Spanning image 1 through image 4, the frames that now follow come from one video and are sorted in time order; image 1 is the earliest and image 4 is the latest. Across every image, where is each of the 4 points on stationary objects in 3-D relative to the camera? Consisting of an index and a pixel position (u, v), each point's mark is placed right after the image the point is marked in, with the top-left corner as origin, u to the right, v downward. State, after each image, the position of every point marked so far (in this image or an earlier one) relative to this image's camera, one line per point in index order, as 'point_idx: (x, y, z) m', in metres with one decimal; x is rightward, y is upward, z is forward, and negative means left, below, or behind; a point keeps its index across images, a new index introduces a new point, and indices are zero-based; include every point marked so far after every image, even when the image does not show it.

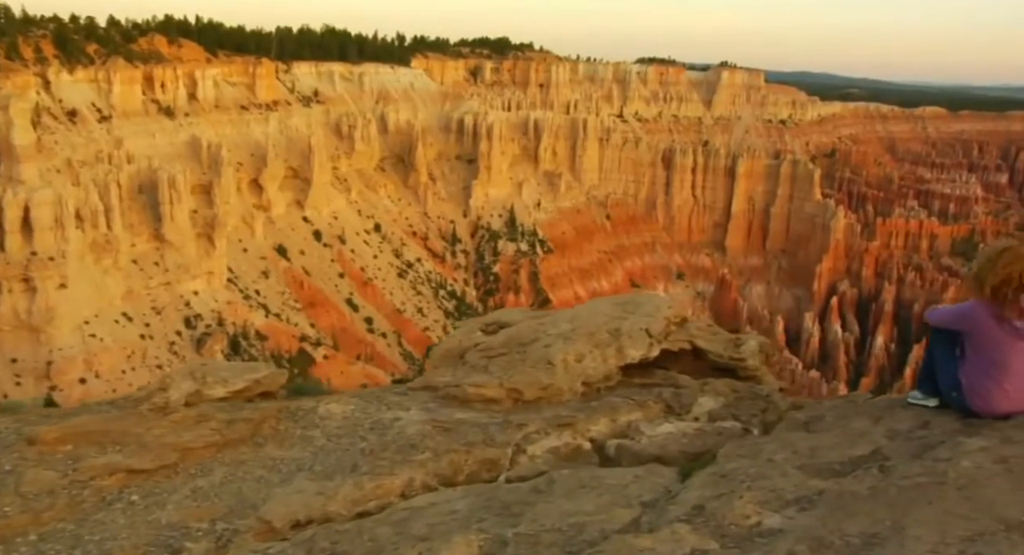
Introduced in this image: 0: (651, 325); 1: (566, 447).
0: (+1.4, -0.5, +7.6) m
1: (+0.4, -1.3, +5.9) m
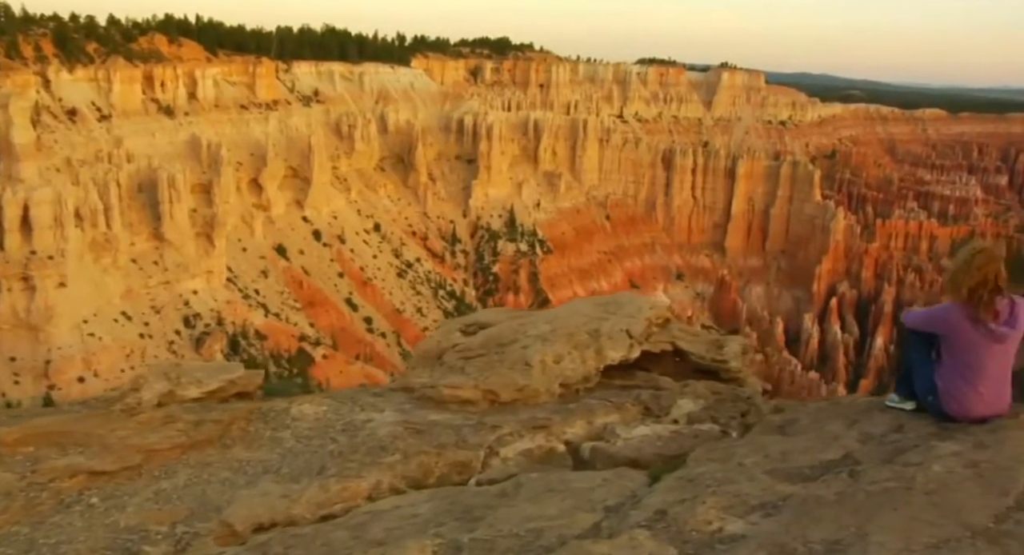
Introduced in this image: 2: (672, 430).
0: (+1.2, -0.5, +7.5) m
1: (+0.2, -1.3, +5.8) m
2: (+1.3, -1.2, +6.1) m
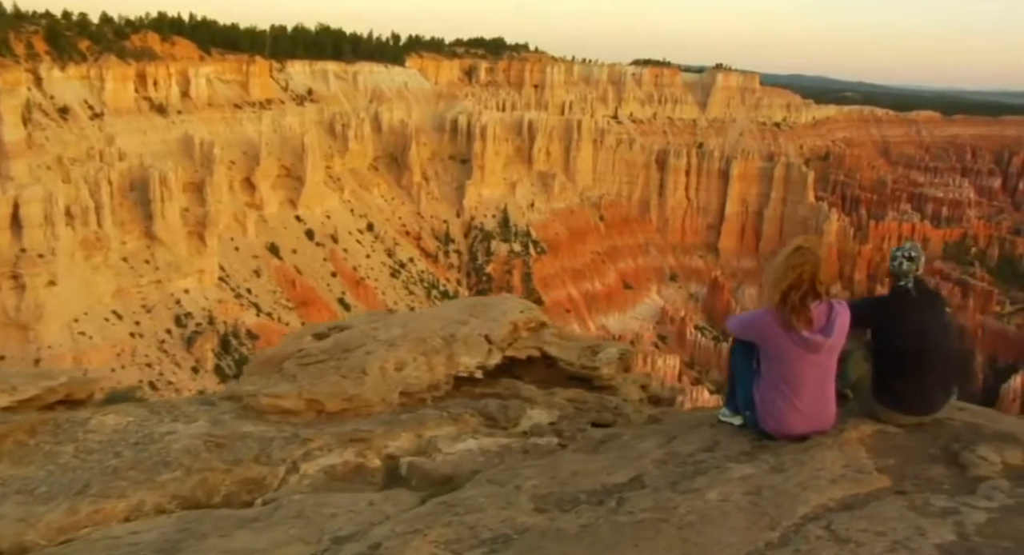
0: (-0.2, -0.5, +7.0) m
1: (-1.1, -1.3, +5.3) m
2: (-0.1, -1.2, +5.6) m
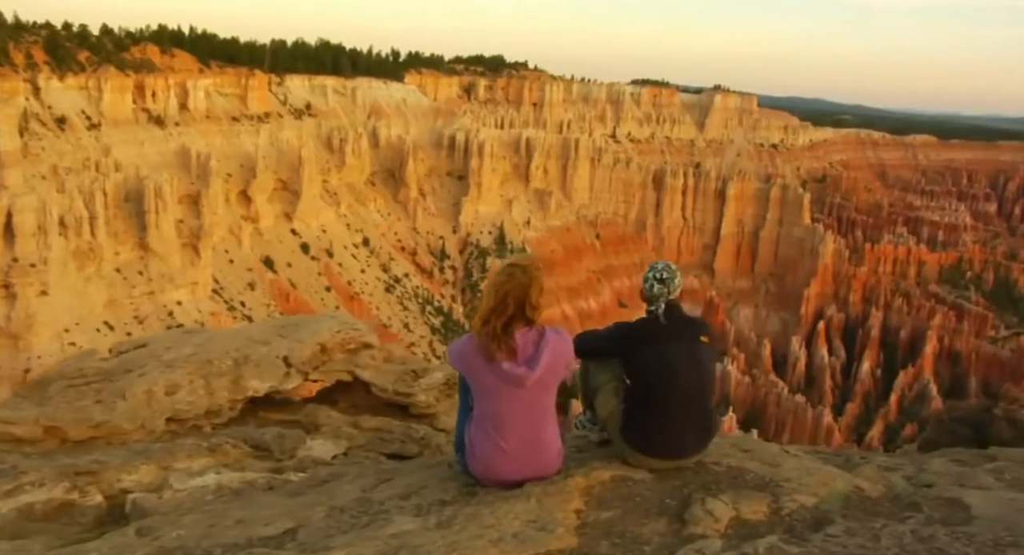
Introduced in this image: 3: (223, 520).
0: (-1.8, -0.6, +6.5) m
1: (-2.8, -1.4, +4.7) m
2: (-1.7, -1.3, +5.0) m
3: (-1.4, -1.2, +3.7) m
